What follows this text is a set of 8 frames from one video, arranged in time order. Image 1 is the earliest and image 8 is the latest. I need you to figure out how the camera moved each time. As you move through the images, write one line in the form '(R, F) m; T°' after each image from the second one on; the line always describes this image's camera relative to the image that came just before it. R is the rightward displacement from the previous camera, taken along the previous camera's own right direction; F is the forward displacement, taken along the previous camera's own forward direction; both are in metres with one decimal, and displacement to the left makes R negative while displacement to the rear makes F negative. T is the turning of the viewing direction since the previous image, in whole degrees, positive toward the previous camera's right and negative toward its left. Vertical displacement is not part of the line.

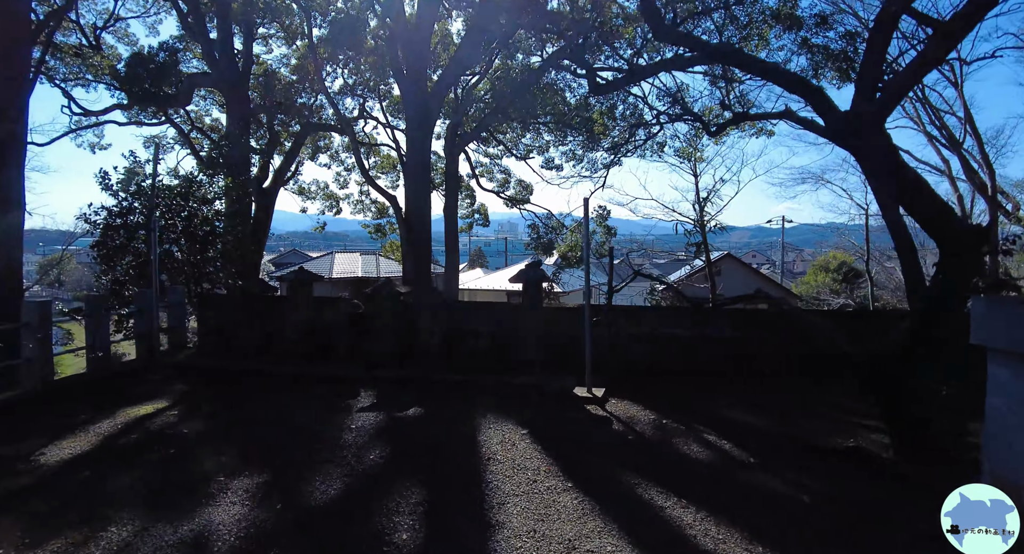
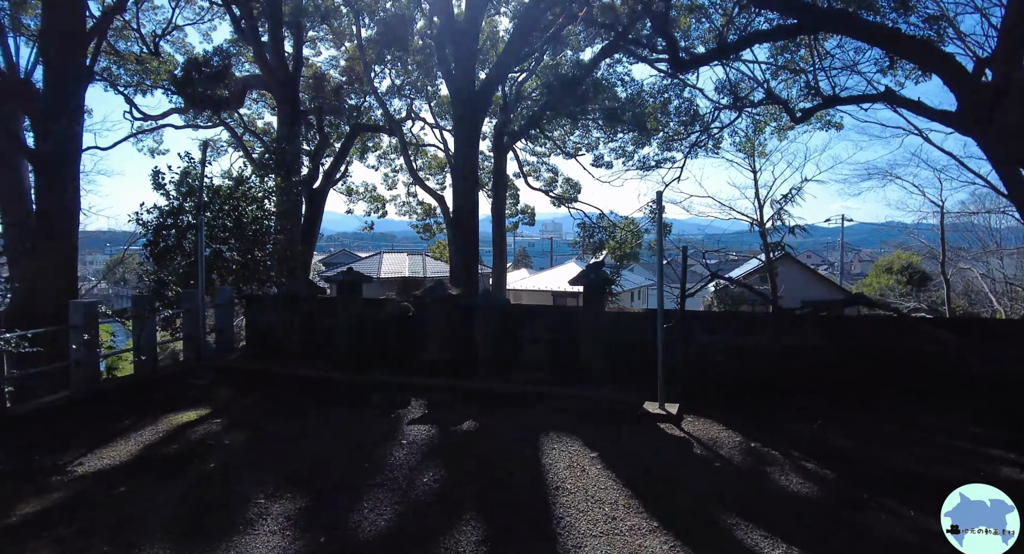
(-0.2, +0.5) m; -4°
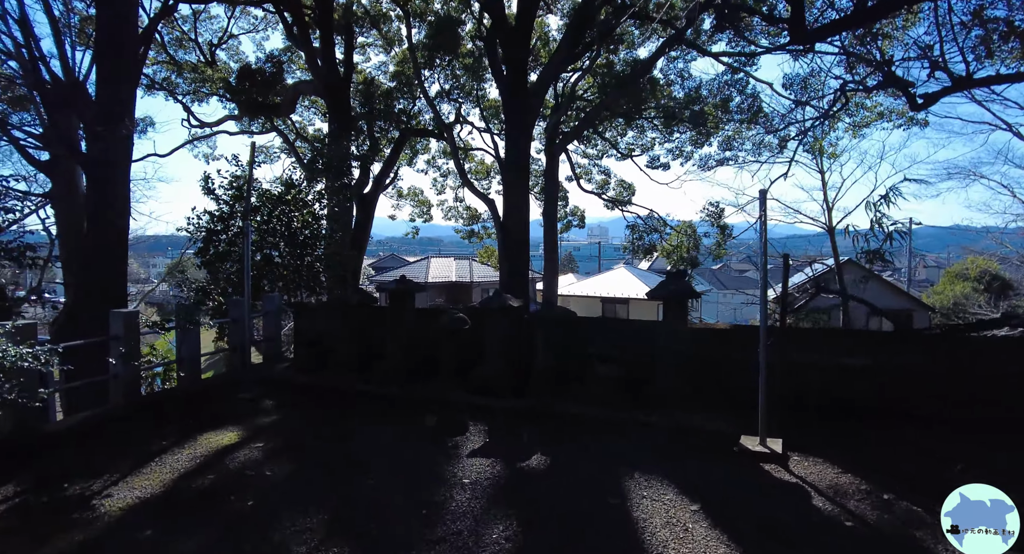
(-0.2, +0.6) m; -5°
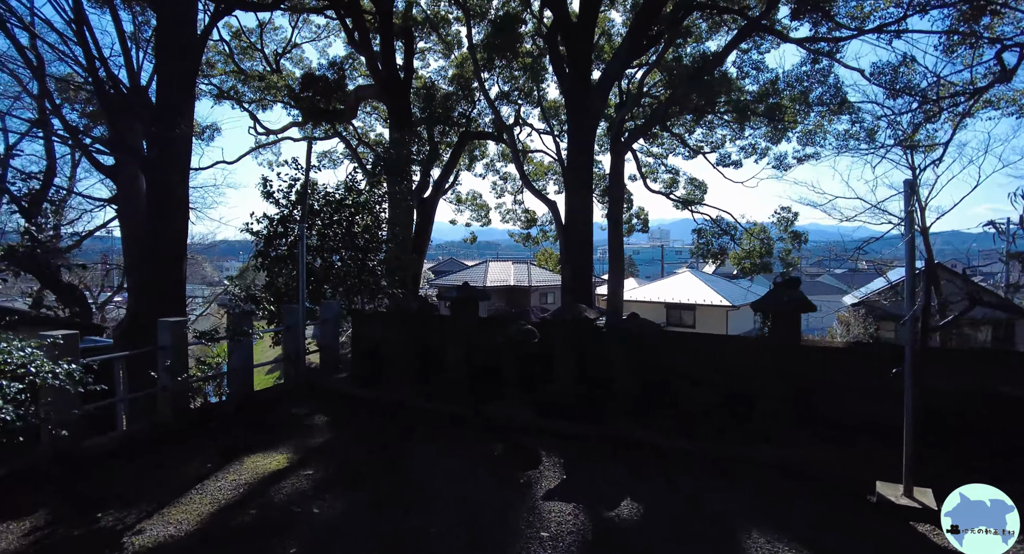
(-0.2, +0.6) m; -6°
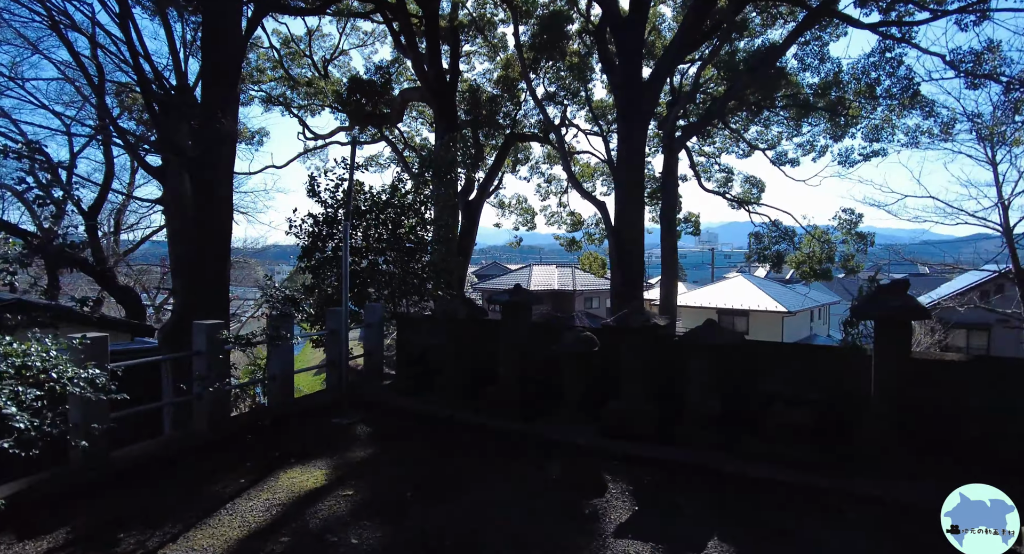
(-0.1, +0.4) m; -4°
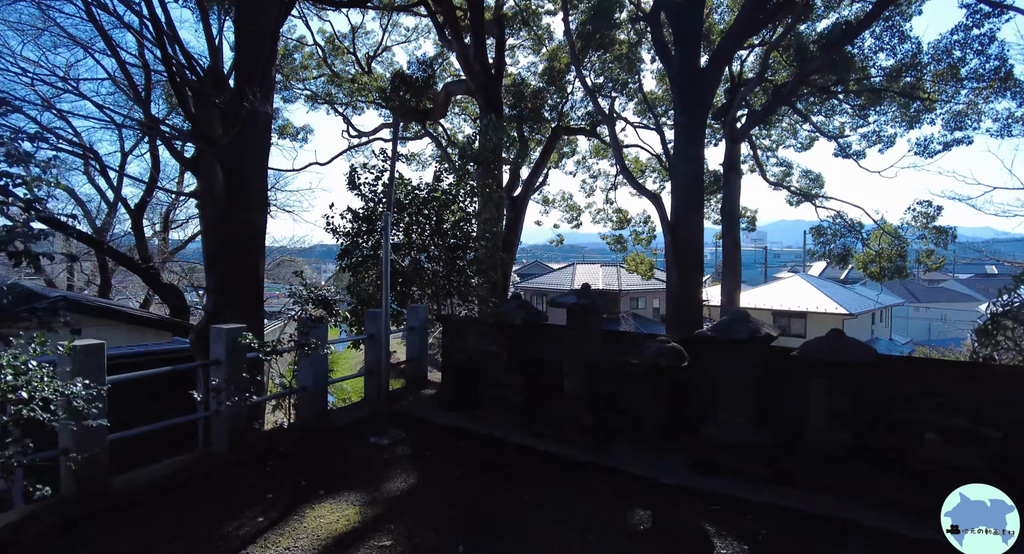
(-0.2, +0.7) m; -4°
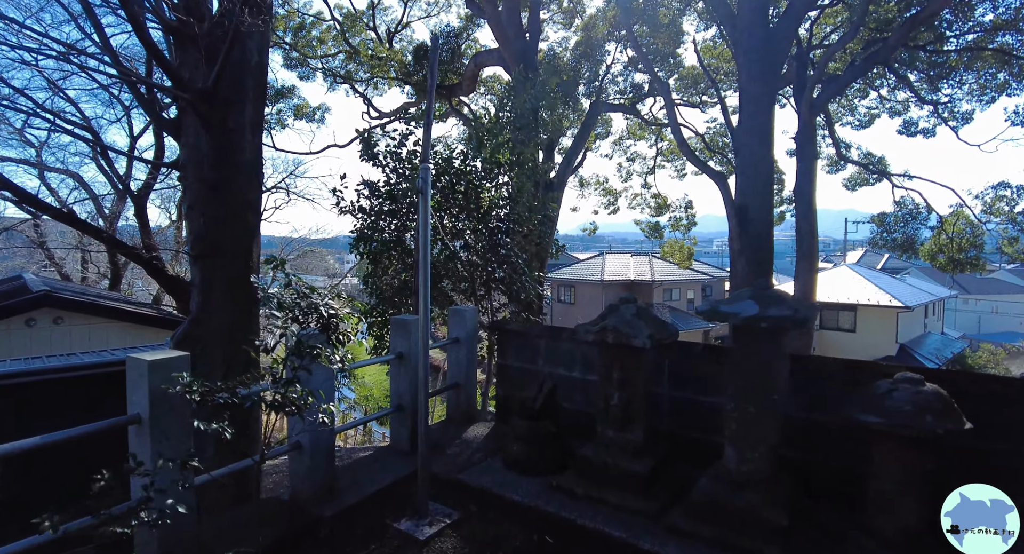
(-0.4, +1.5) m; -2°
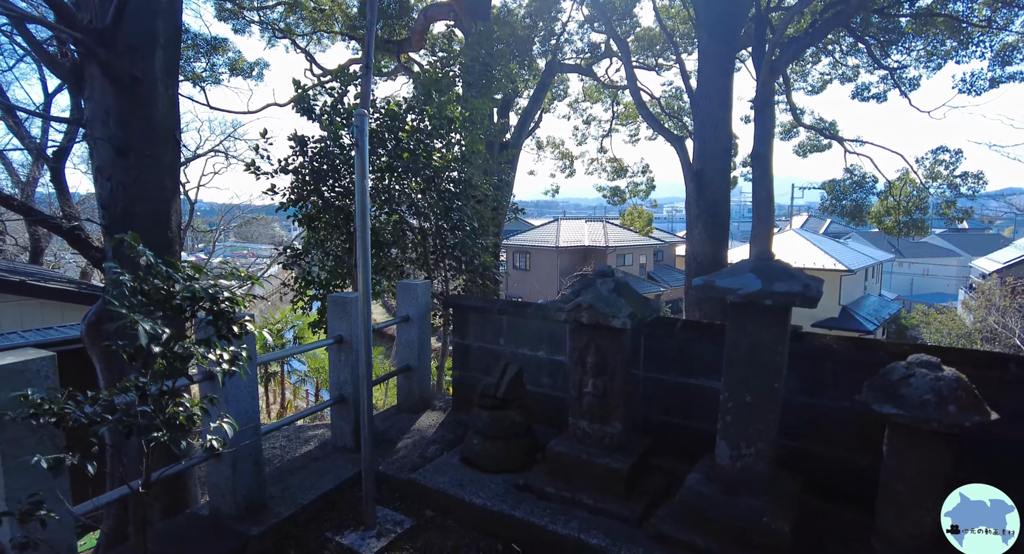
(0.0, +0.4) m; +5°
